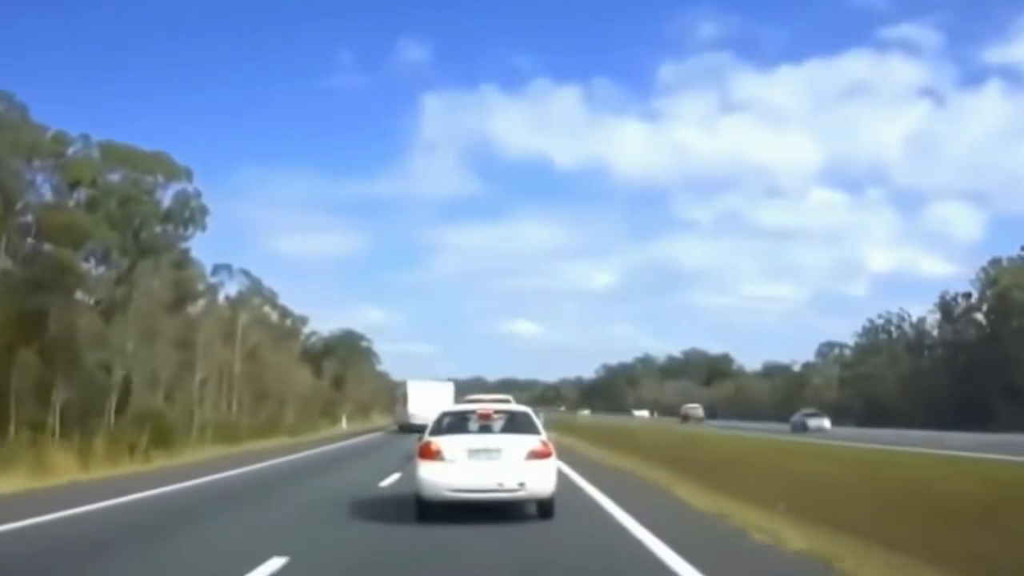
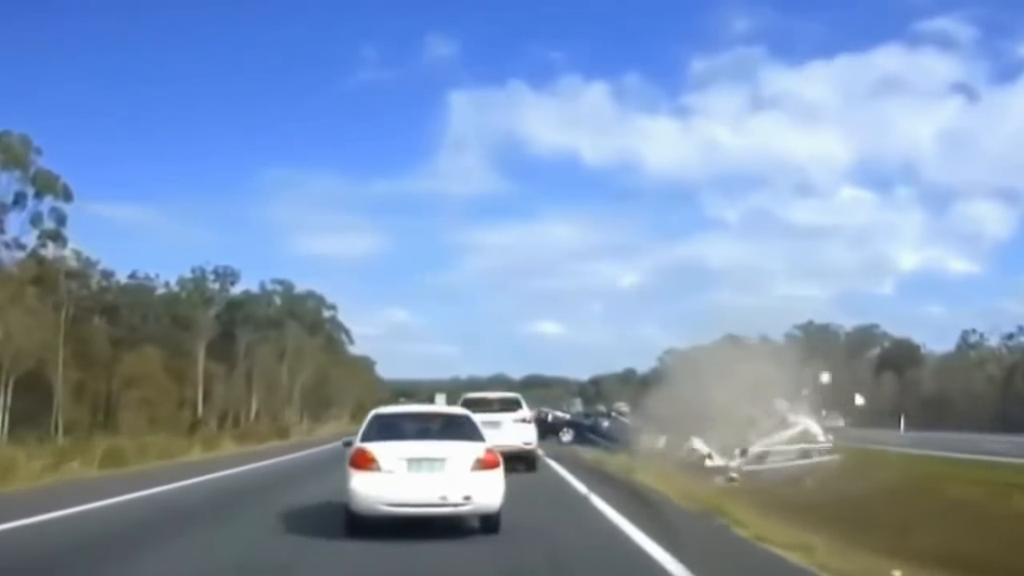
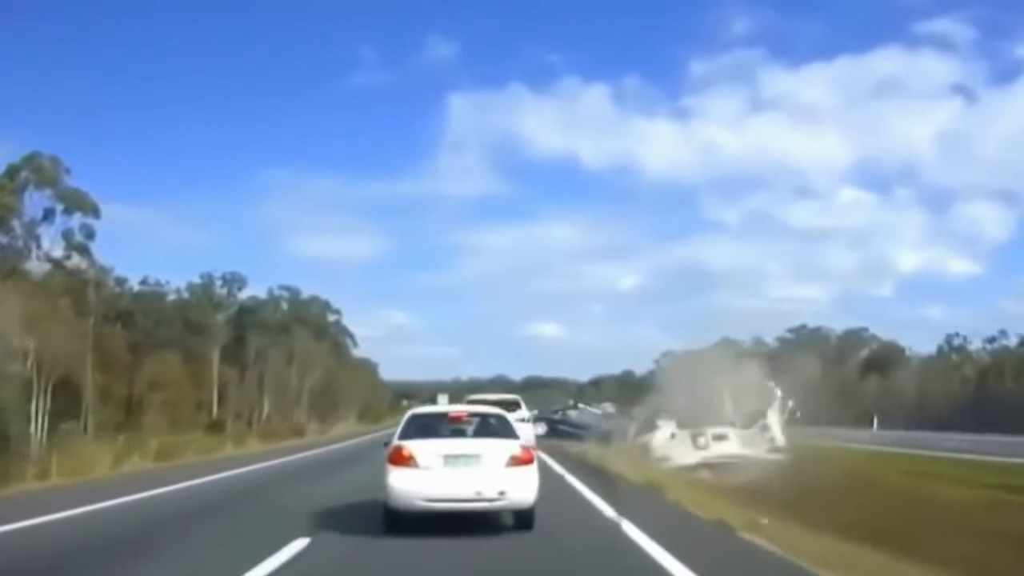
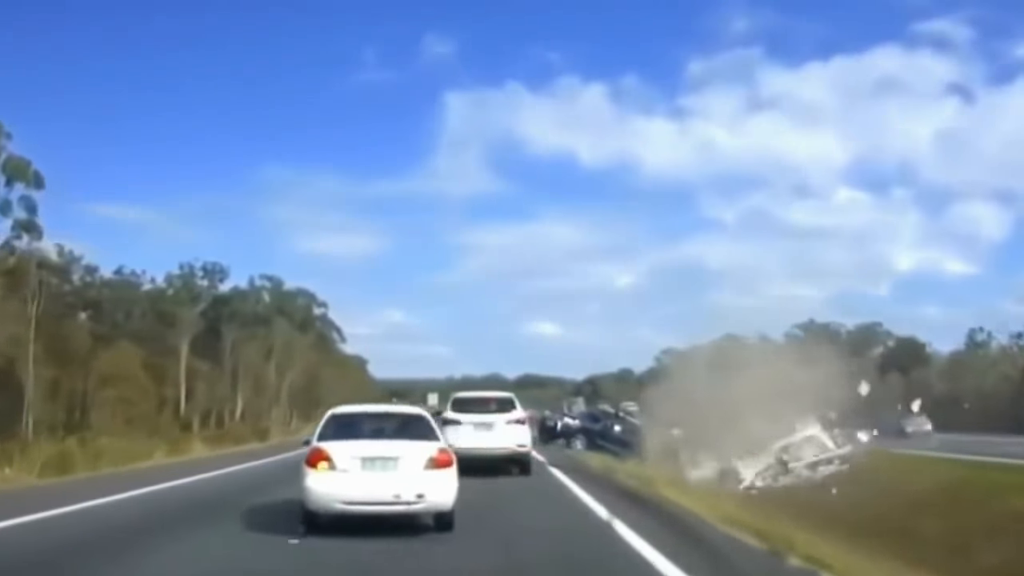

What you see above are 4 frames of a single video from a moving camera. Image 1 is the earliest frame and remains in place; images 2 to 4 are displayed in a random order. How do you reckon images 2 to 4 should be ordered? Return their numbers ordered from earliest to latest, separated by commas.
3, 2, 4
